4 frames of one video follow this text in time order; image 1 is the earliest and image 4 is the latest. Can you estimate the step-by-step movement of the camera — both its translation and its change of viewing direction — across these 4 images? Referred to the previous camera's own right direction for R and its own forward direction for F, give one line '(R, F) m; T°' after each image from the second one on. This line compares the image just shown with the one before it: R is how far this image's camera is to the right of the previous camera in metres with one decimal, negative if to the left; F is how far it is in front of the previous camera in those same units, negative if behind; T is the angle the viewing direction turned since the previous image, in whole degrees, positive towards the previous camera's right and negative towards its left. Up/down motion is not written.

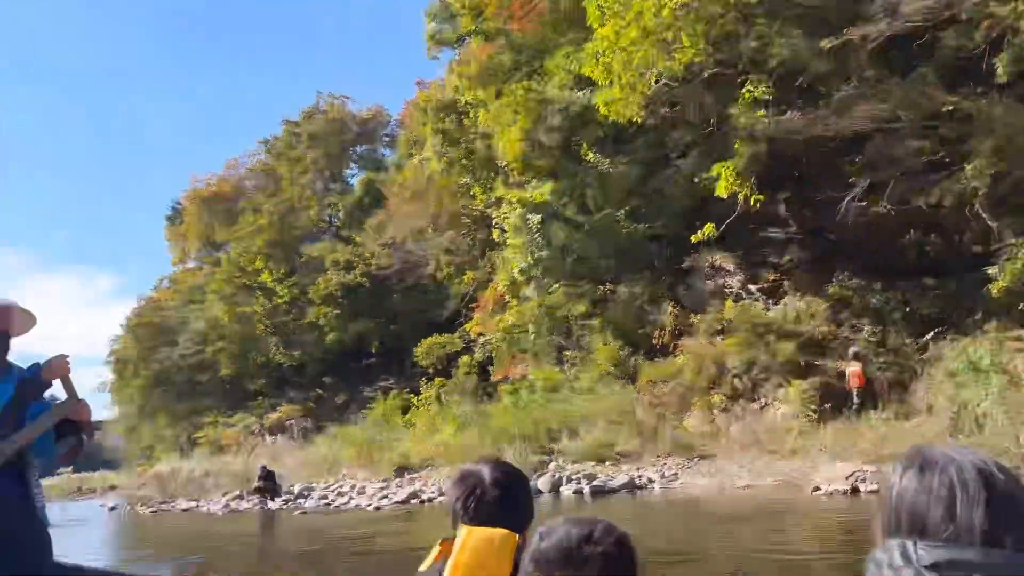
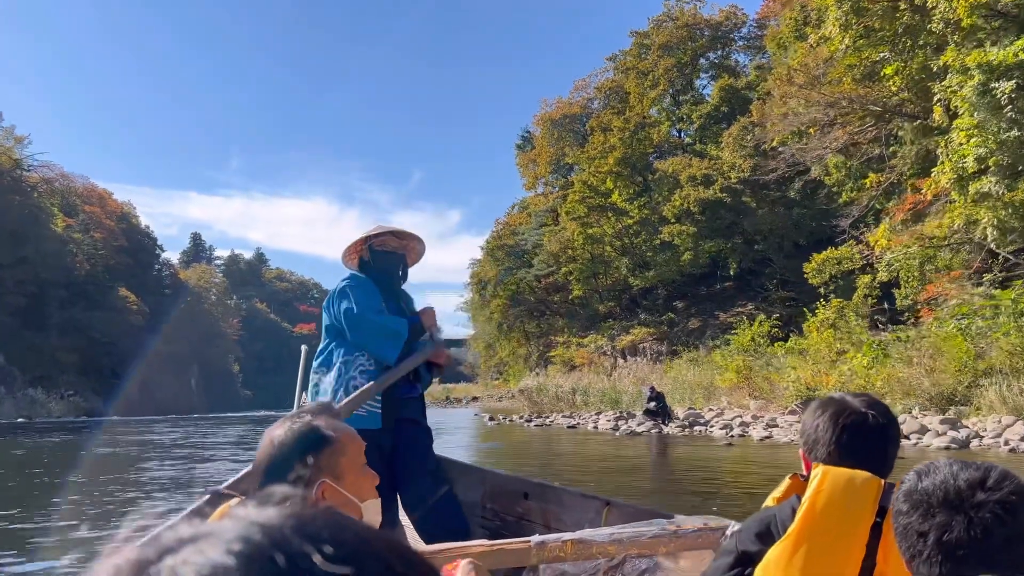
(-1.4, +1.5) m; -23°
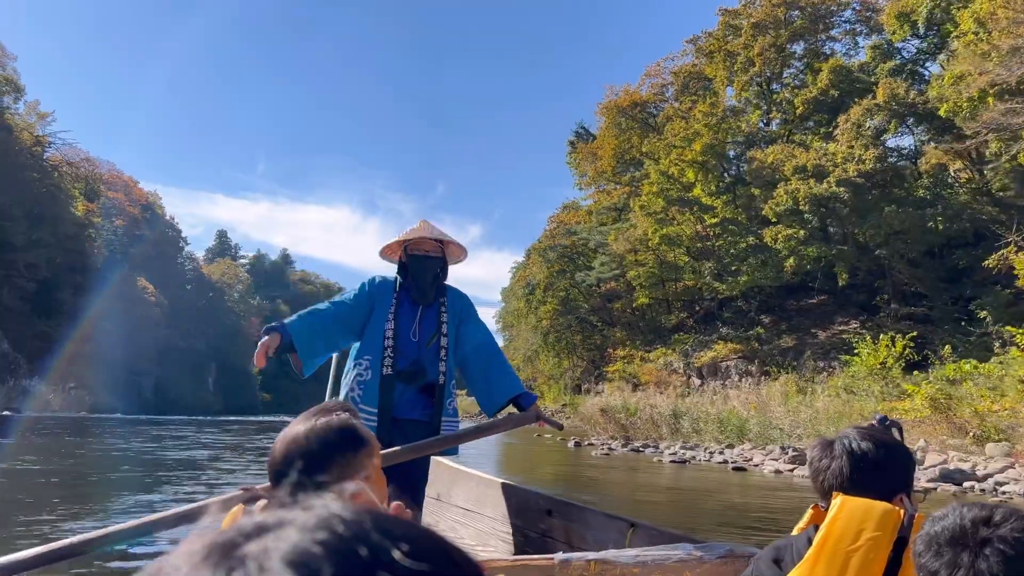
(-1.3, +3.7) m; -2°
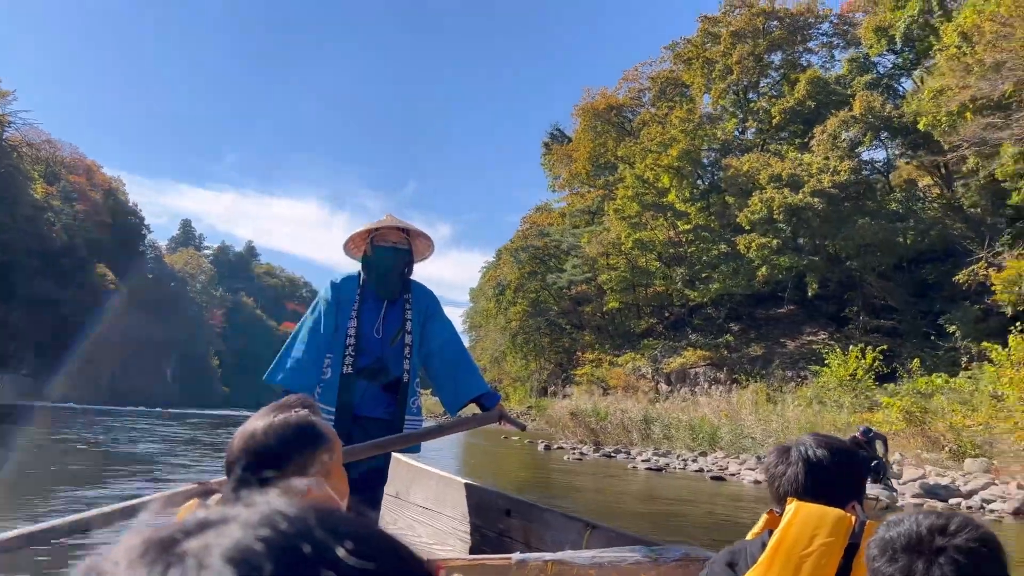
(-0.1, +0.3) m; +2°
